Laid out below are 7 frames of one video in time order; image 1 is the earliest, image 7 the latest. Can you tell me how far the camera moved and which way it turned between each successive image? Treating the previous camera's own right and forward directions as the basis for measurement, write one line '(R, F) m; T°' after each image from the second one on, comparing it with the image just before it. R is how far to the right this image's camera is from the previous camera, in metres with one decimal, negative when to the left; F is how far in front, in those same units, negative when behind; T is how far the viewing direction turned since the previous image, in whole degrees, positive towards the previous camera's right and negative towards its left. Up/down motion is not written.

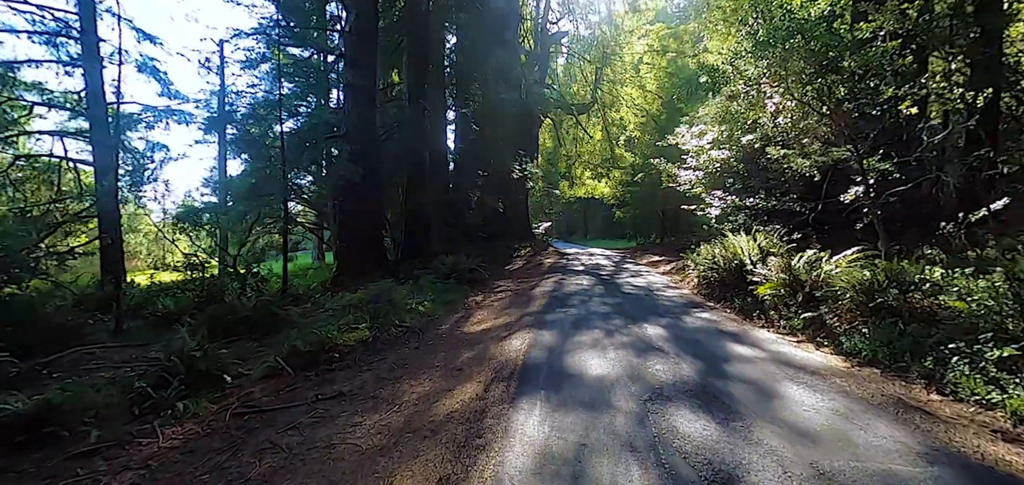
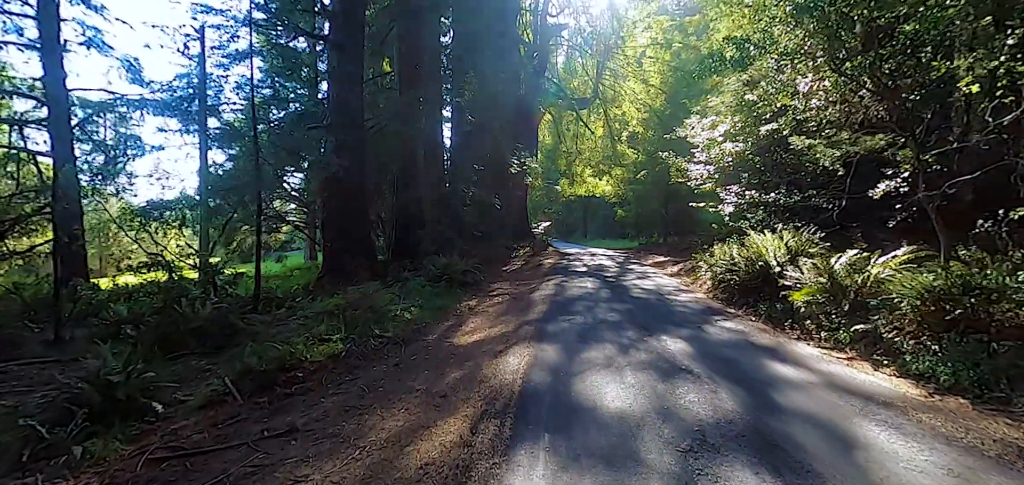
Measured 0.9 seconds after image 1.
(0.0, +0.9) m; 0°
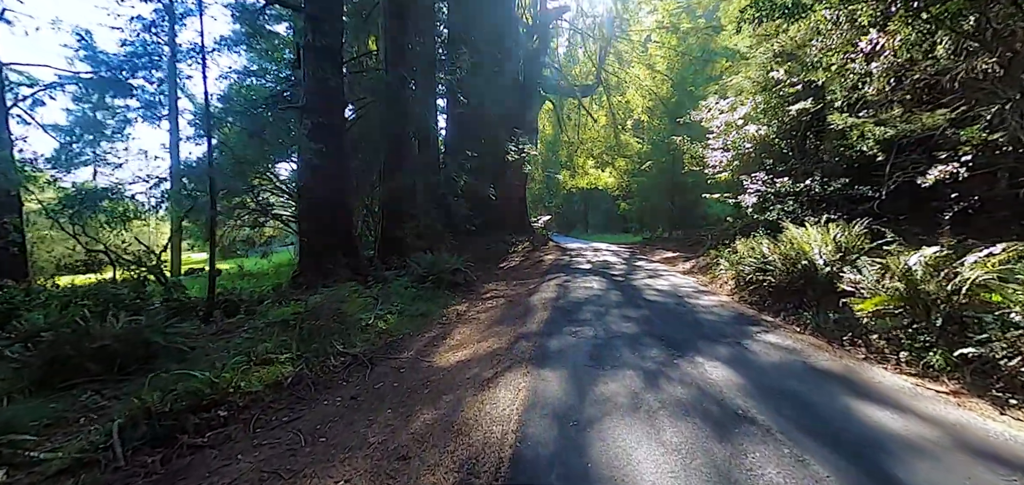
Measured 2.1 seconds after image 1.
(+0.1, +1.1) m; 0°
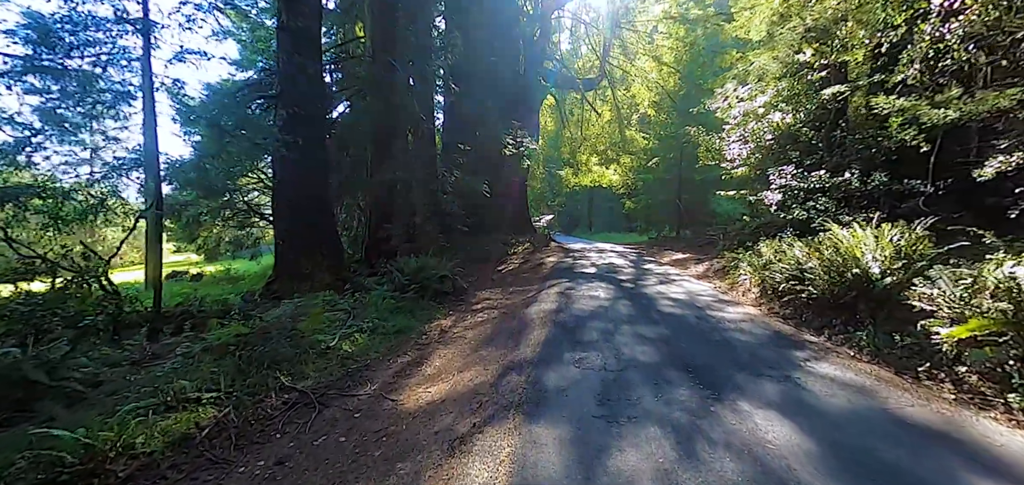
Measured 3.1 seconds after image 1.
(+0.1, +1.0) m; 0°
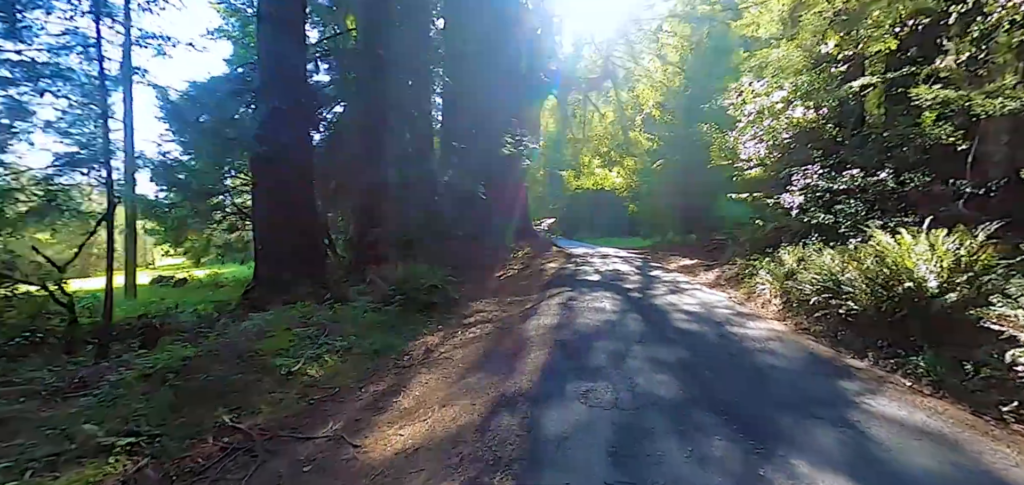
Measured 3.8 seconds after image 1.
(+0.1, +0.7) m; 0°
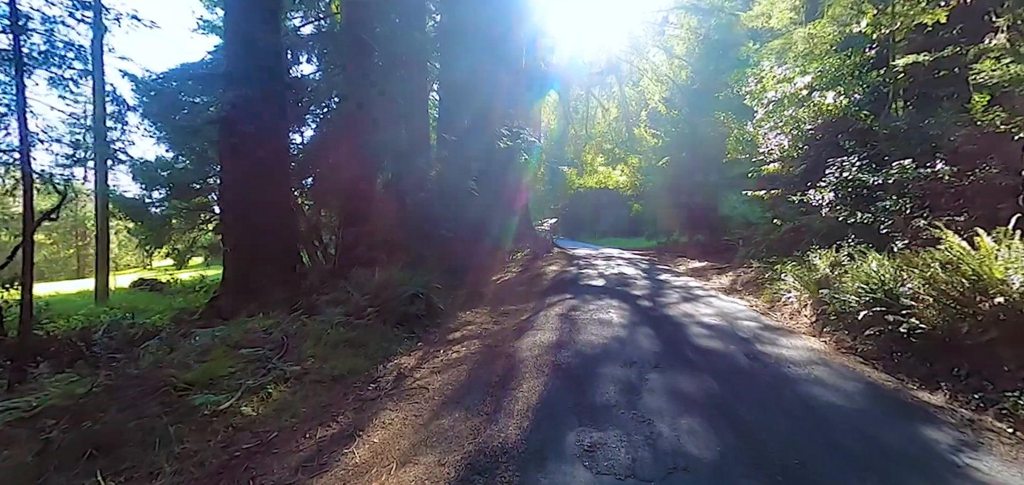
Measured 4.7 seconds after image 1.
(+0.1, +0.8) m; 0°
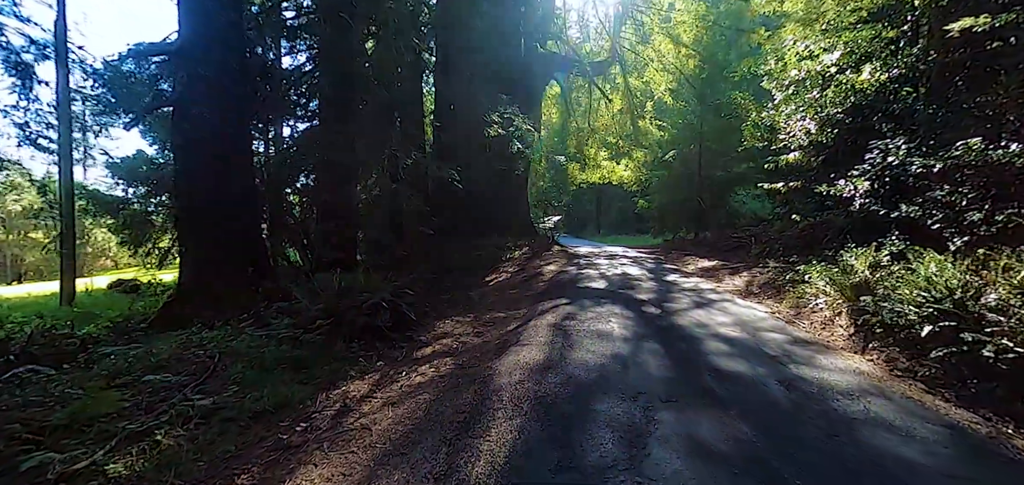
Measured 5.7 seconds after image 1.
(+0.2, +0.9) m; -1°
